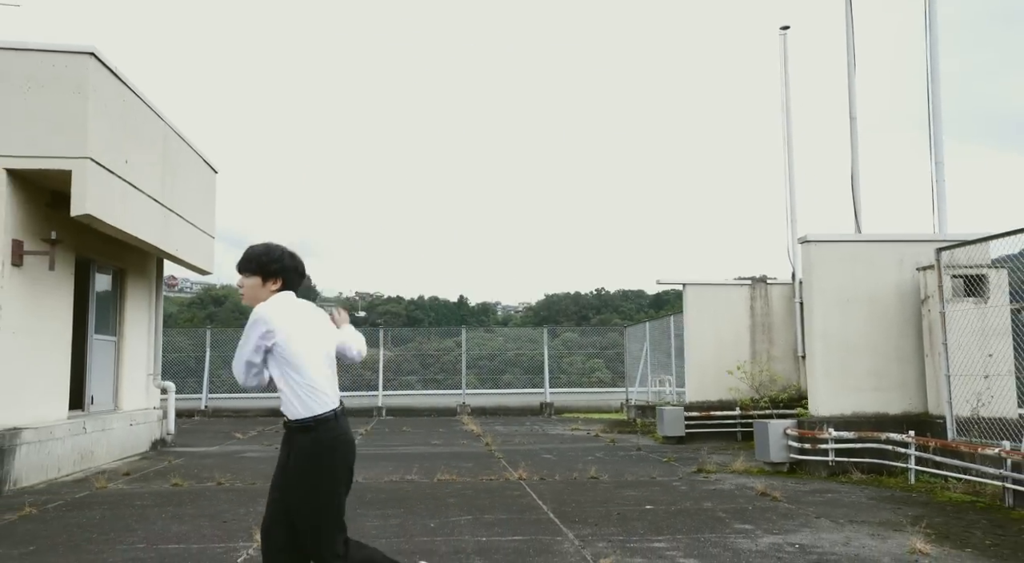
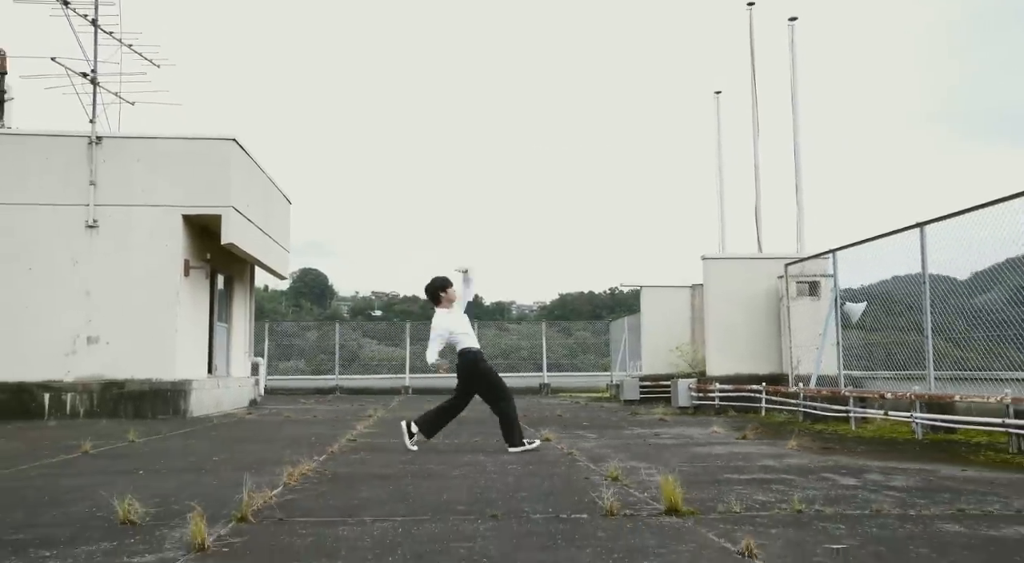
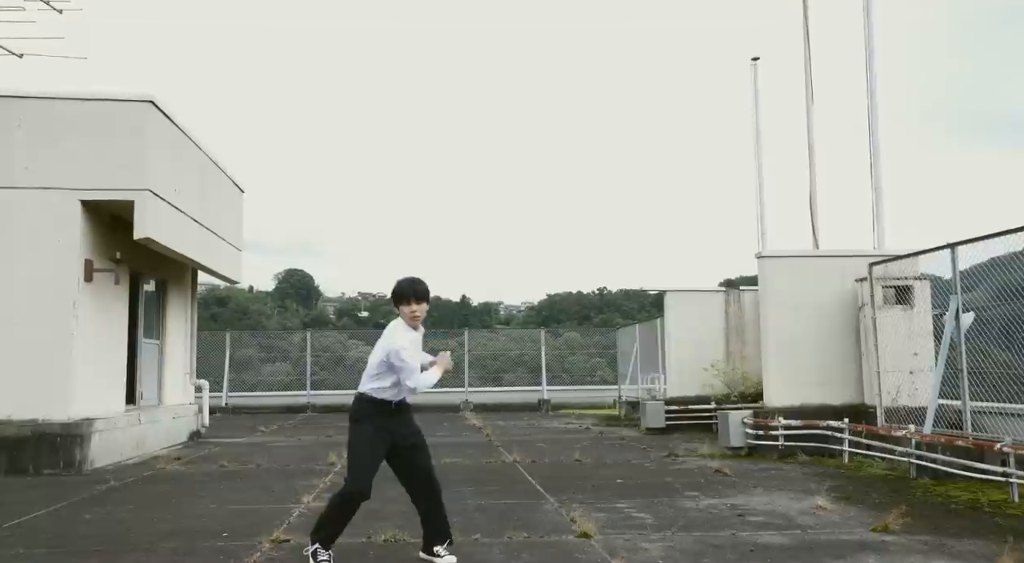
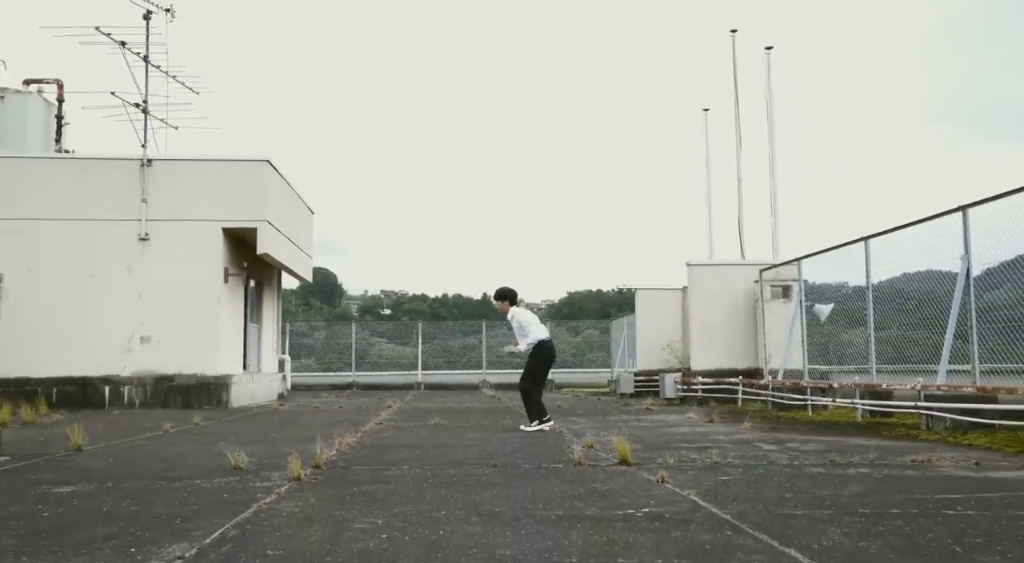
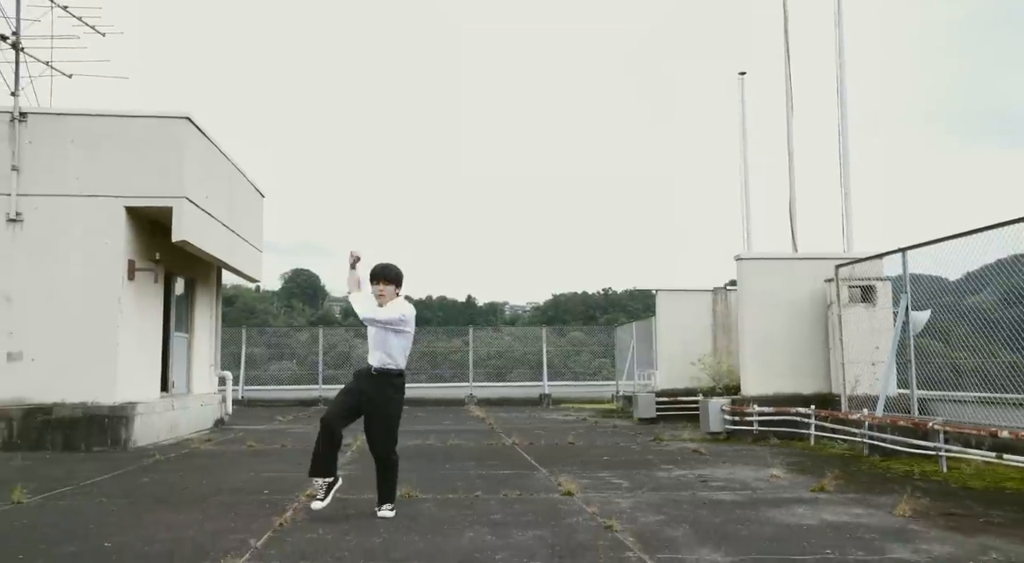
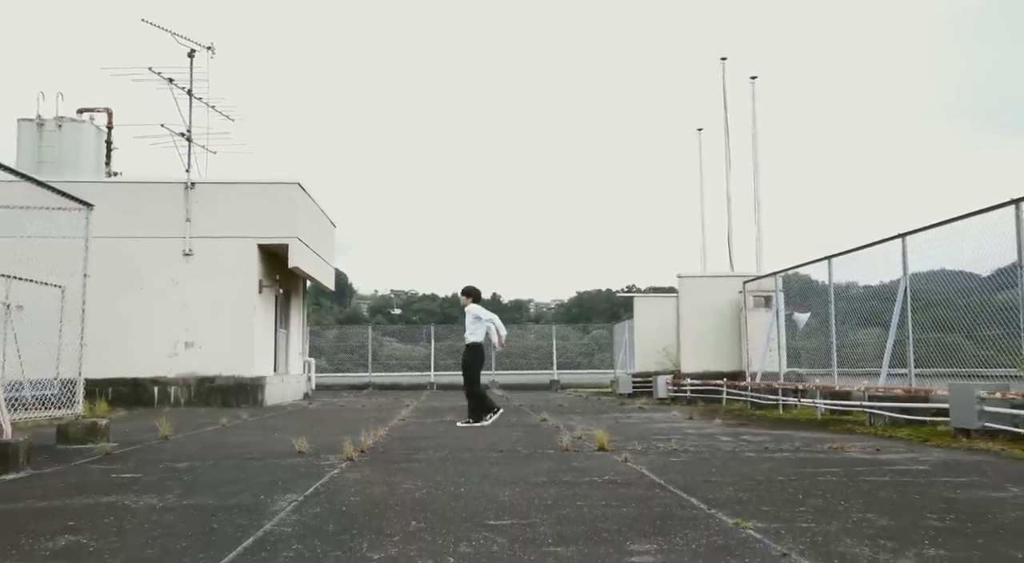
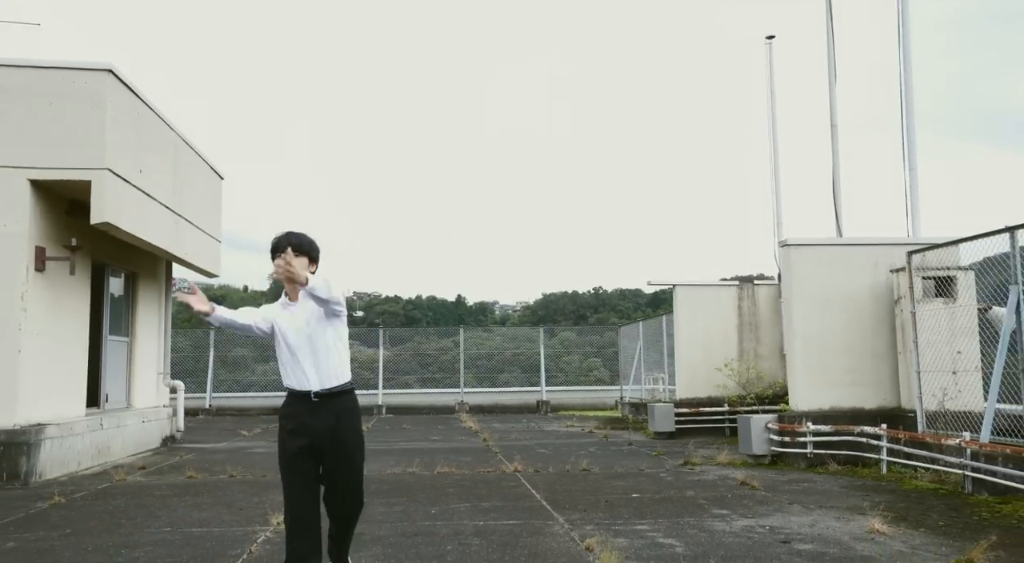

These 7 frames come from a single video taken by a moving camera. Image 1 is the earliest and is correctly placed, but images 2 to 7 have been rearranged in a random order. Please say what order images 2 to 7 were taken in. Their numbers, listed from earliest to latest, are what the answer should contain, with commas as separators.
7, 3, 5, 2, 4, 6
